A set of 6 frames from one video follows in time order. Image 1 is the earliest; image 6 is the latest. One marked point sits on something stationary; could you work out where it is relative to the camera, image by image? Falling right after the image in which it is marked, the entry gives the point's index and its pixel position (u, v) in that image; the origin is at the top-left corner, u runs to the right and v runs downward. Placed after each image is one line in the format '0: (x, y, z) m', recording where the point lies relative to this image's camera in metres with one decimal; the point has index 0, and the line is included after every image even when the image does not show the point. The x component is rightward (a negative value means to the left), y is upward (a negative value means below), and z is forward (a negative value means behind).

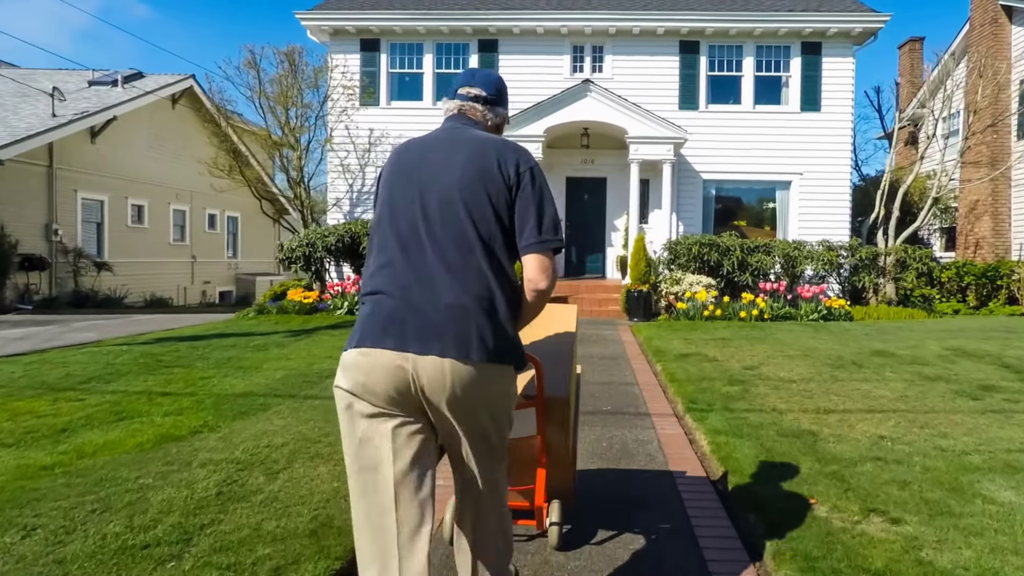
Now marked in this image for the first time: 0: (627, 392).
0: (+1.4, -1.3, +7.5) m
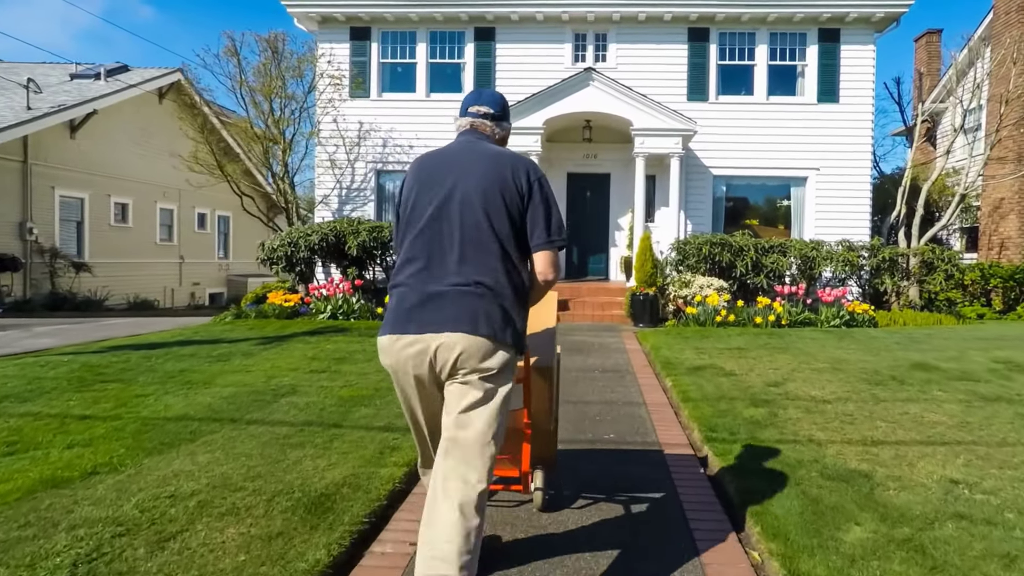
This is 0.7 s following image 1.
0: (+1.2, -1.3, +6.4) m
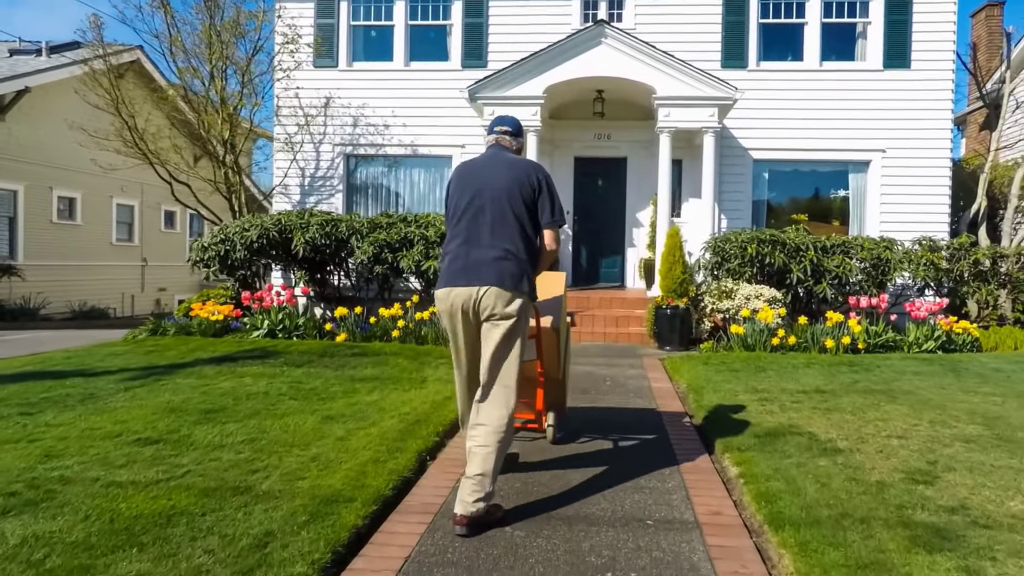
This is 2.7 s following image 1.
0: (+0.9, -1.4, +3.4) m
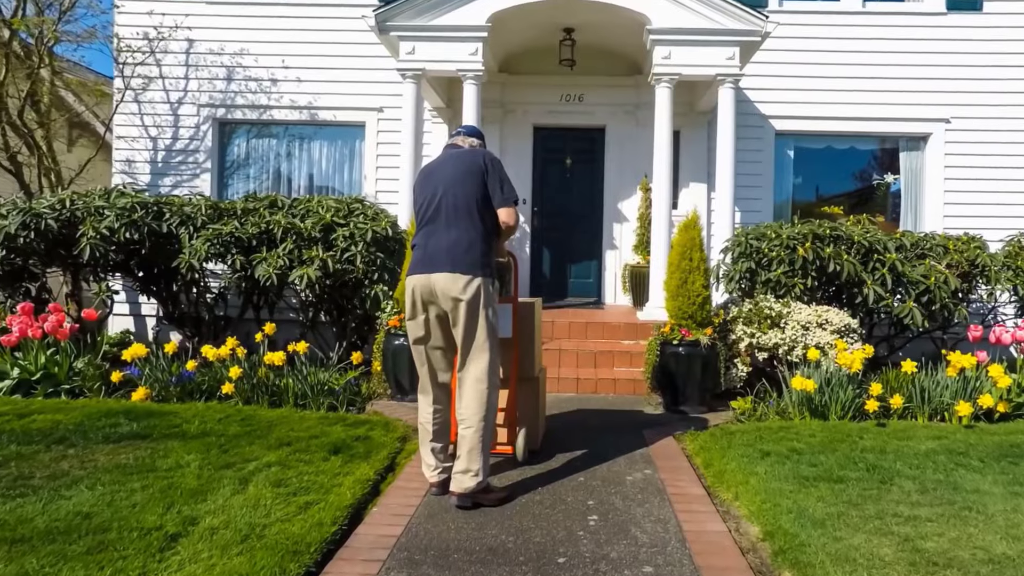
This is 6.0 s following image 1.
0: (+0.4, -1.5, -0.6) m
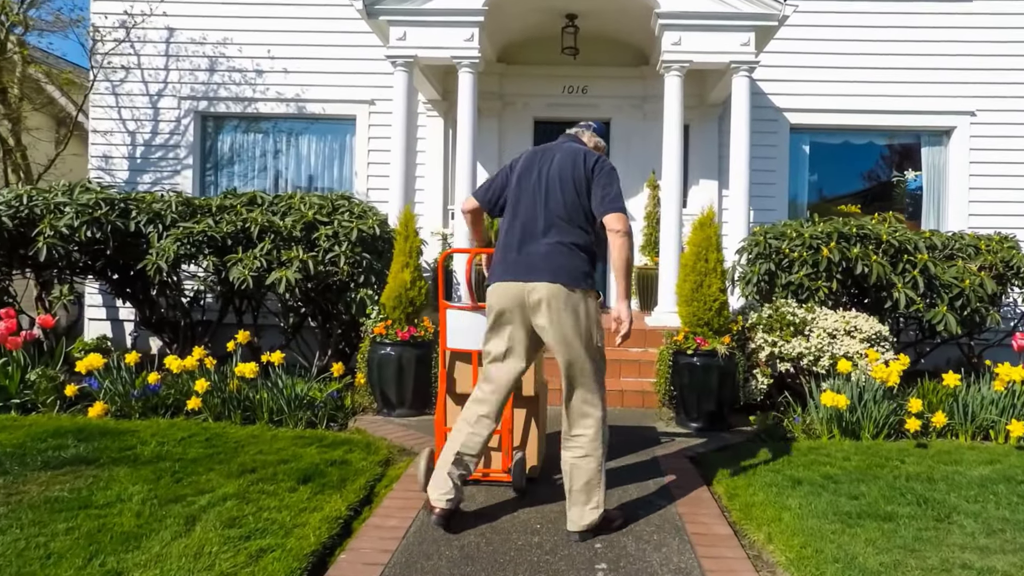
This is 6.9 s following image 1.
0: (+0.4, -1.6, -1.2) m
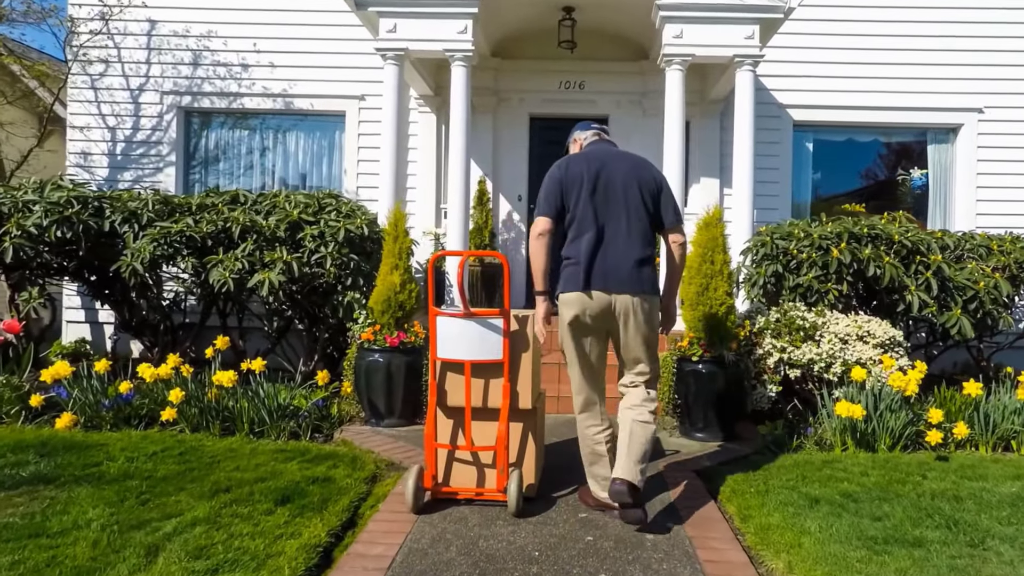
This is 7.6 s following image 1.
0: (+0.4, -1.6, -1.5) m
